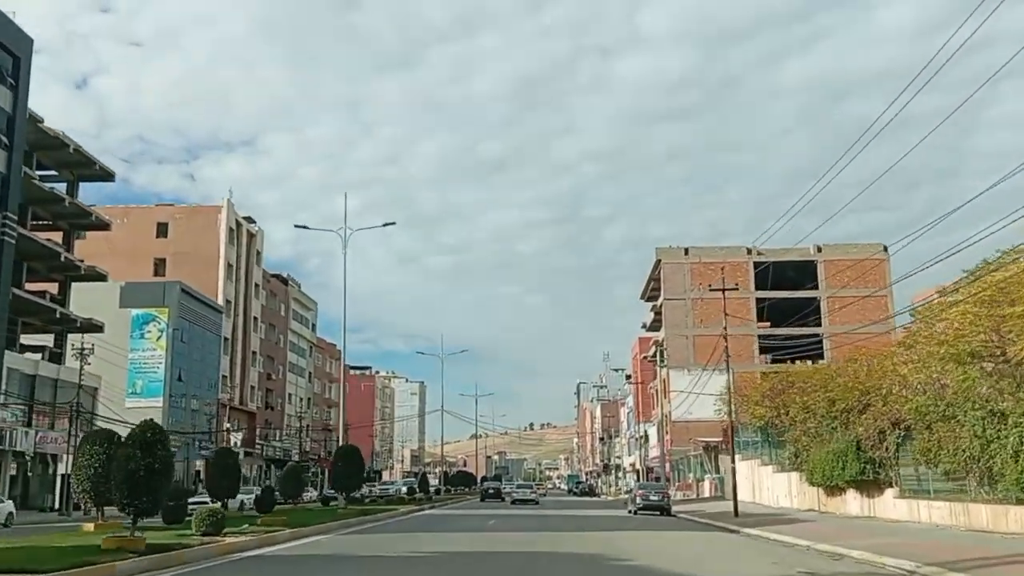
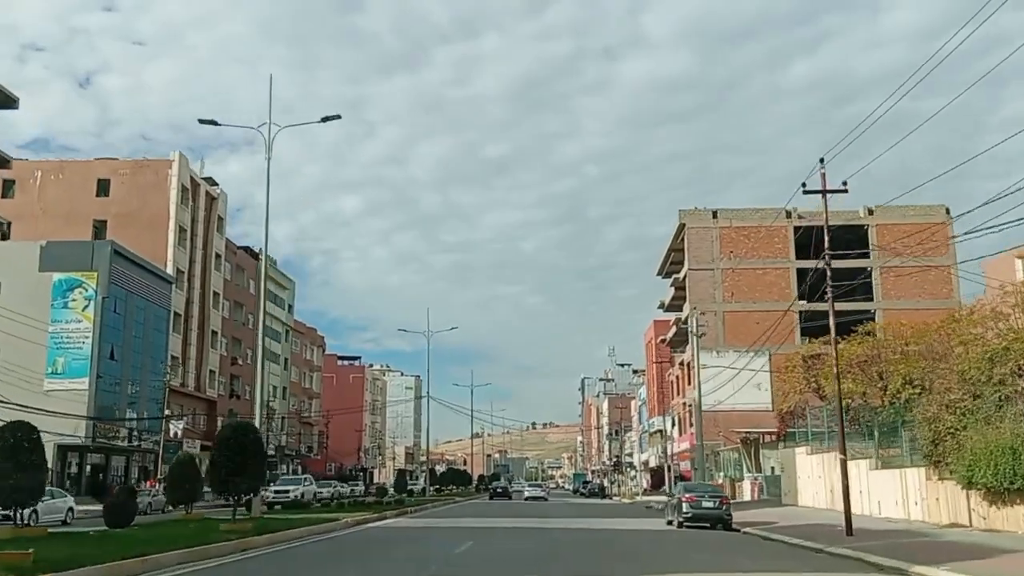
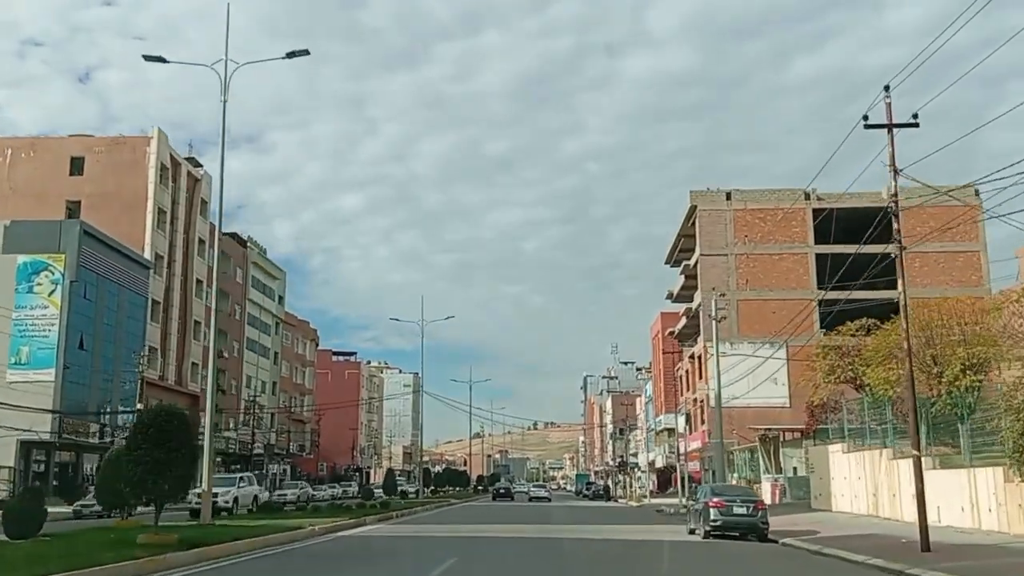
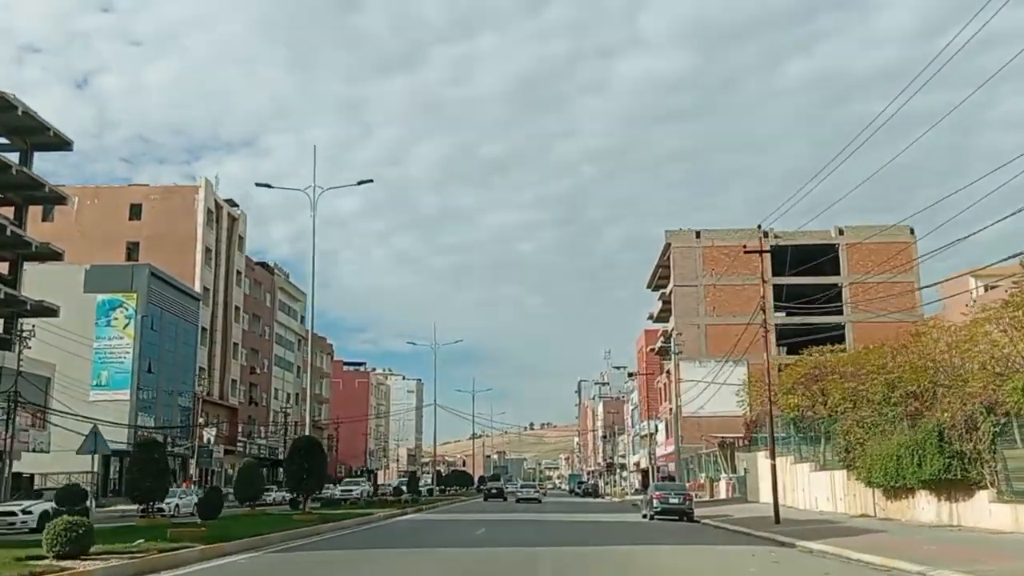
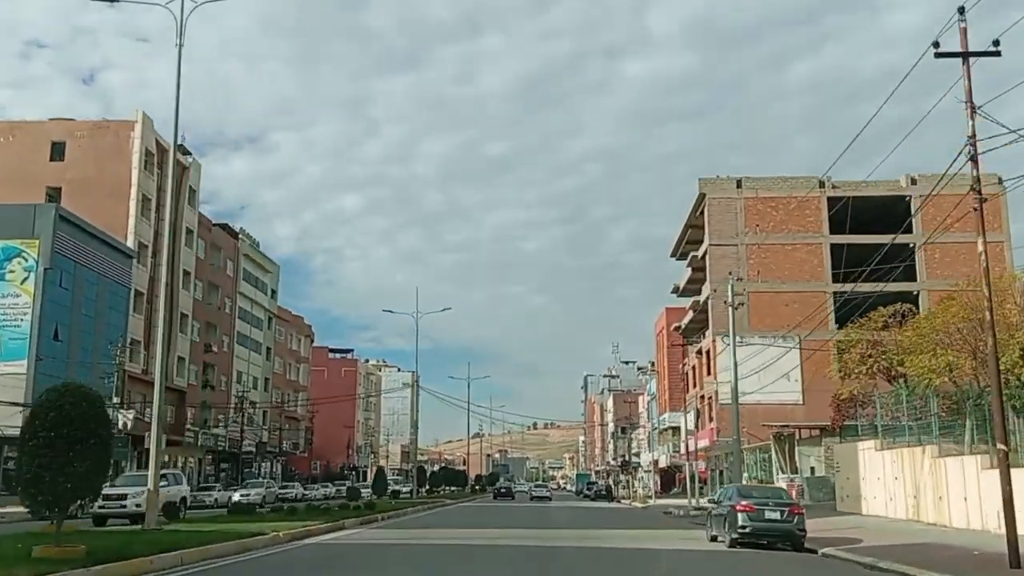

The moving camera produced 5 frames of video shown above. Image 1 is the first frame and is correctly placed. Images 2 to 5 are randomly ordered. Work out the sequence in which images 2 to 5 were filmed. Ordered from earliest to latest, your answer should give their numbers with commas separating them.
4, 2, 3, 5
